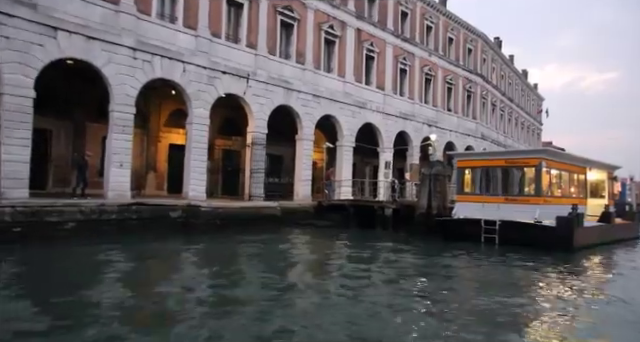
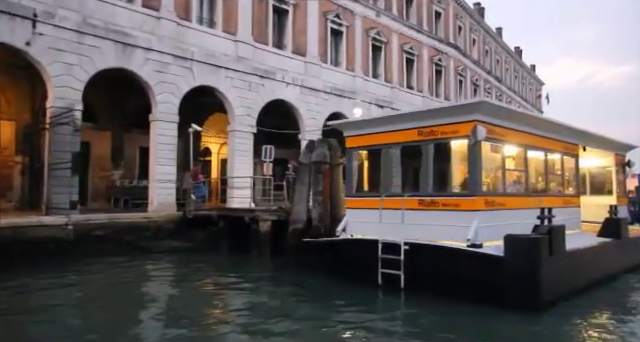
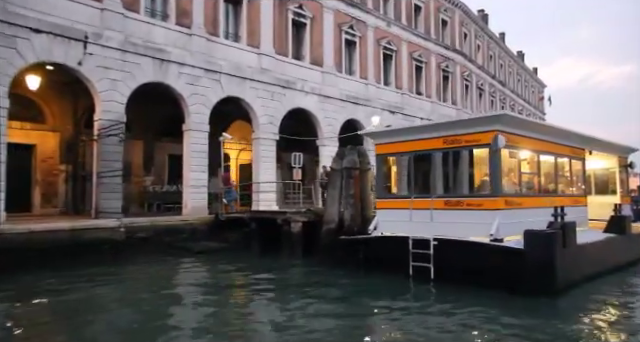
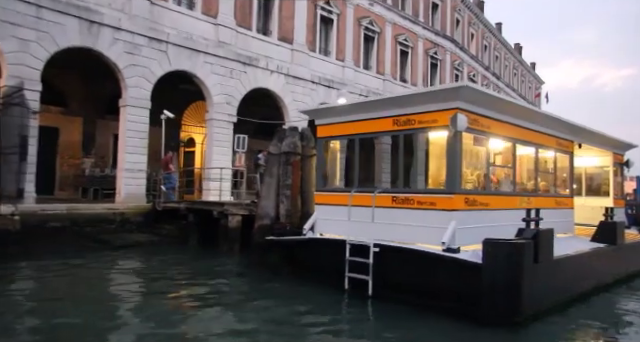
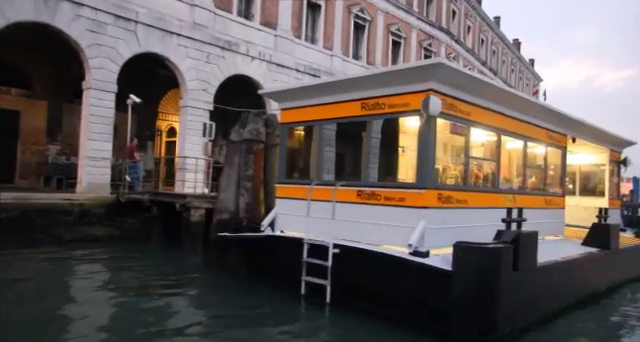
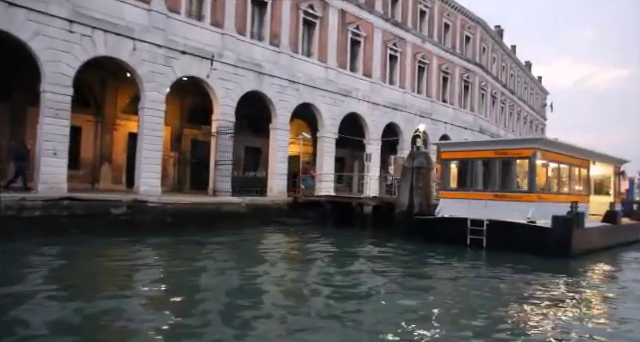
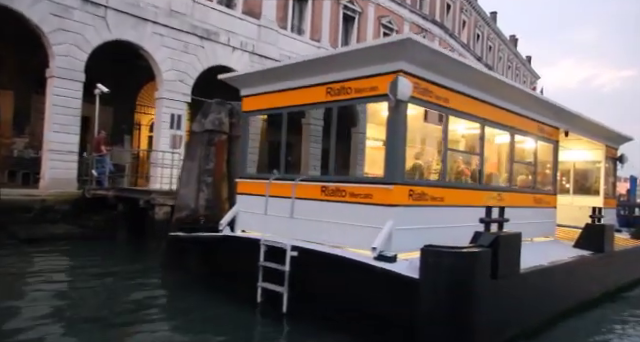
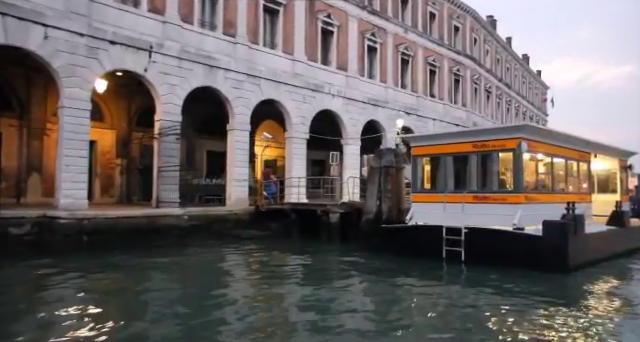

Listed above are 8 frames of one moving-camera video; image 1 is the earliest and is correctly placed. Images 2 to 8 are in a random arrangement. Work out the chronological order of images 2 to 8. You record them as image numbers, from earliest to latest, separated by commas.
6, 8, 3, 2, 4, 5, 7
